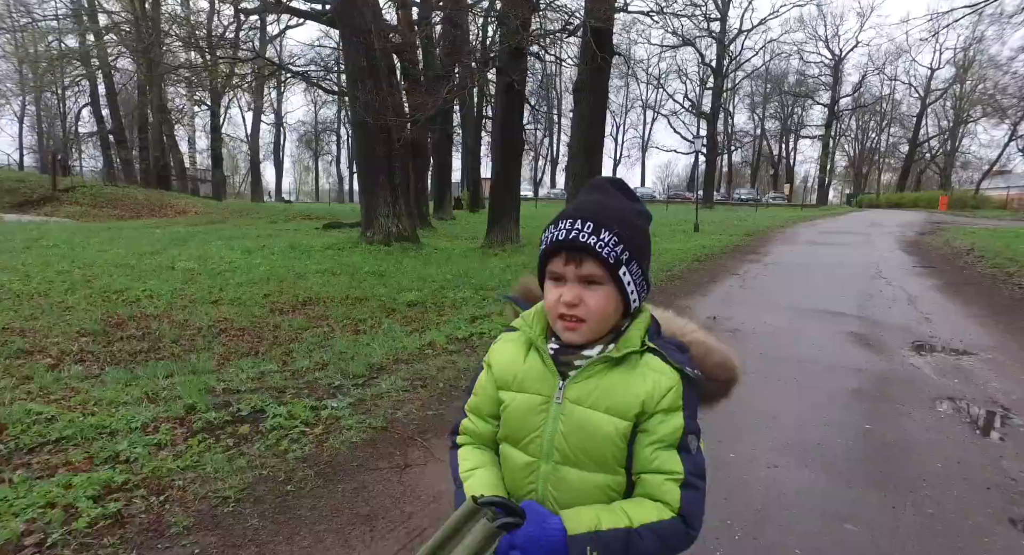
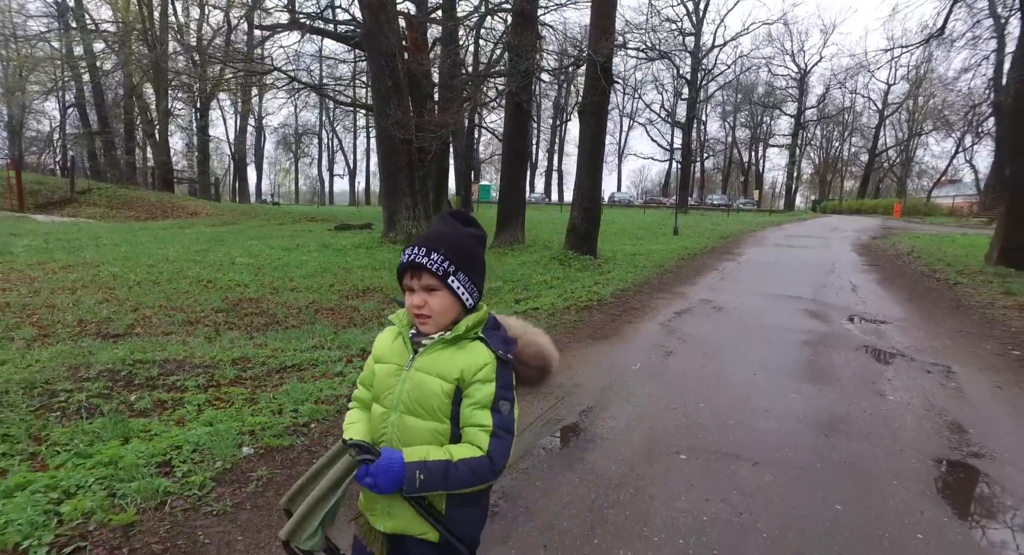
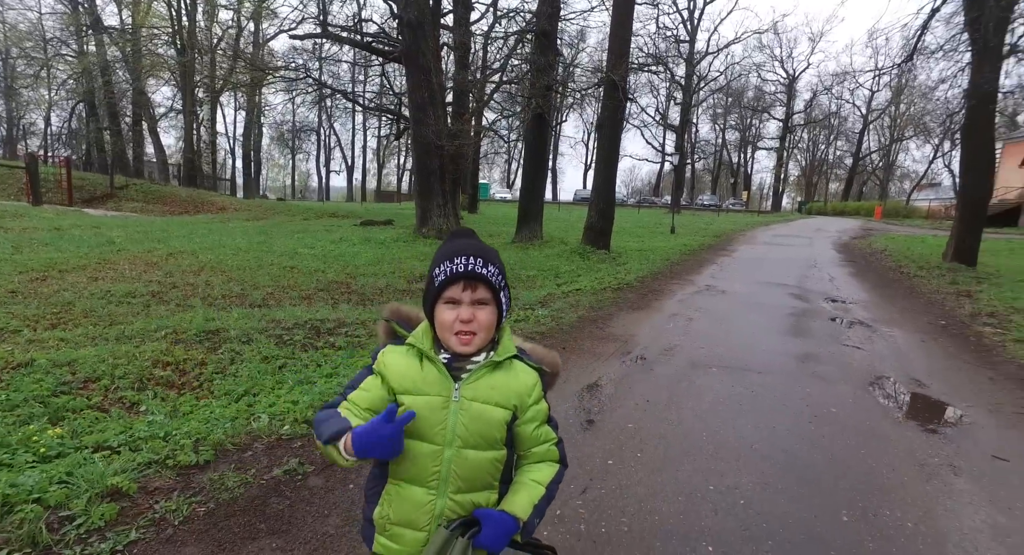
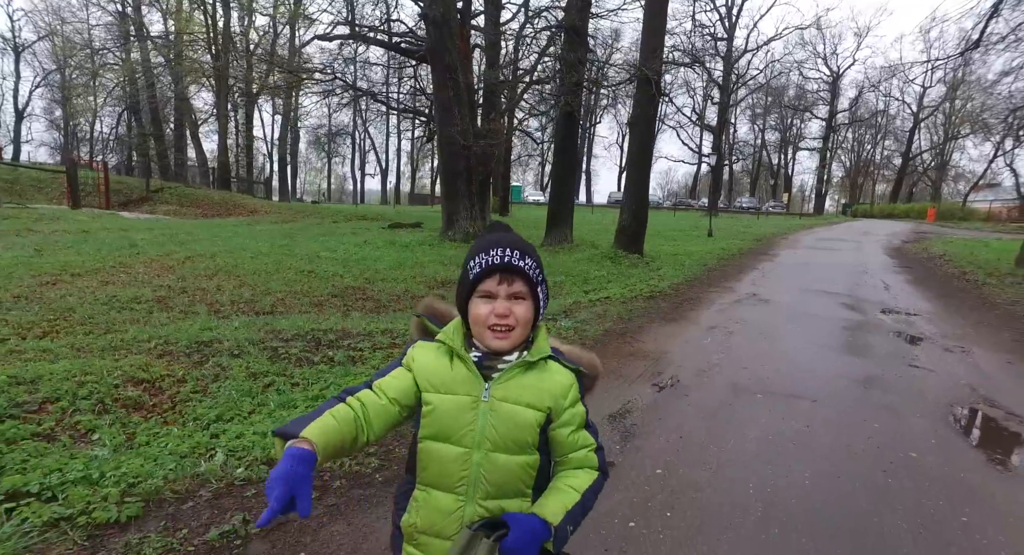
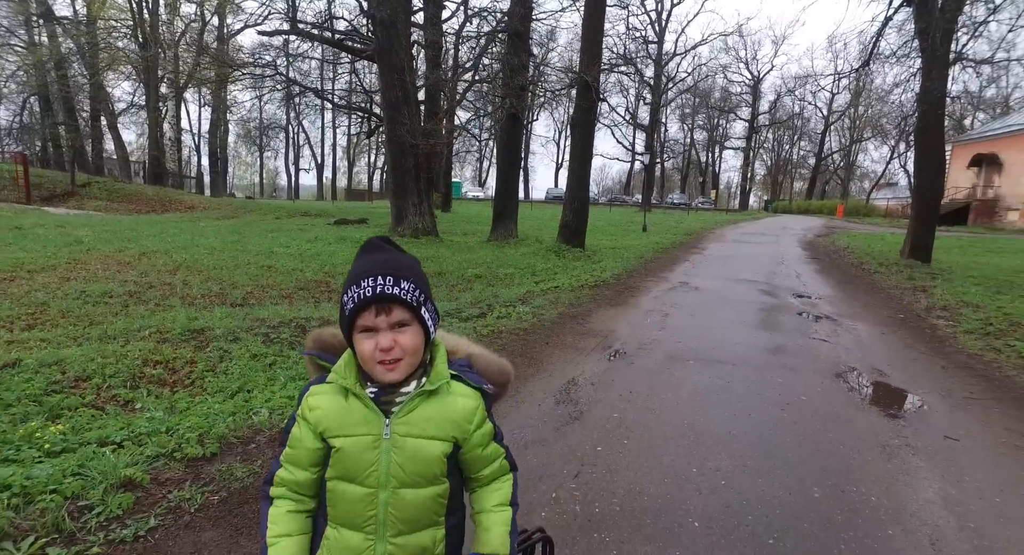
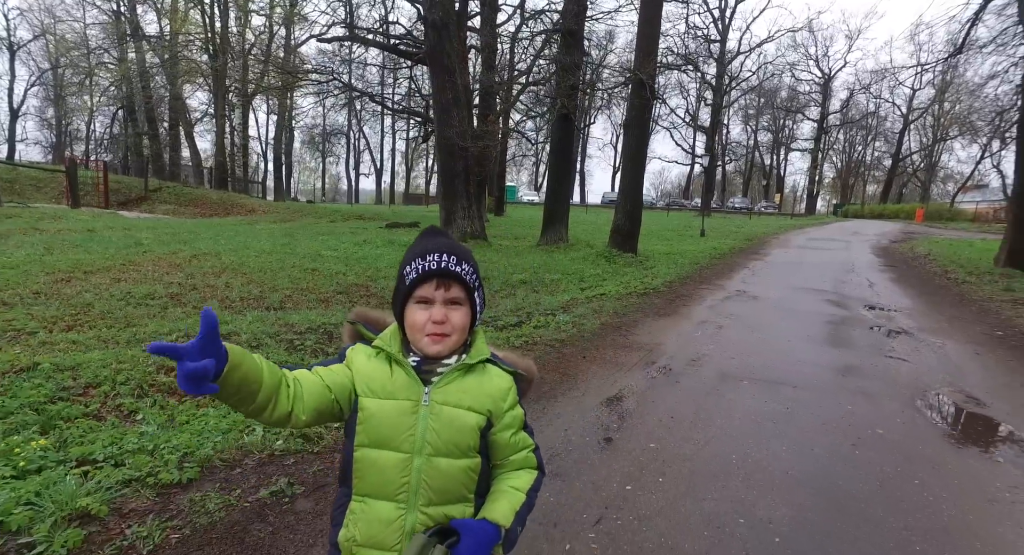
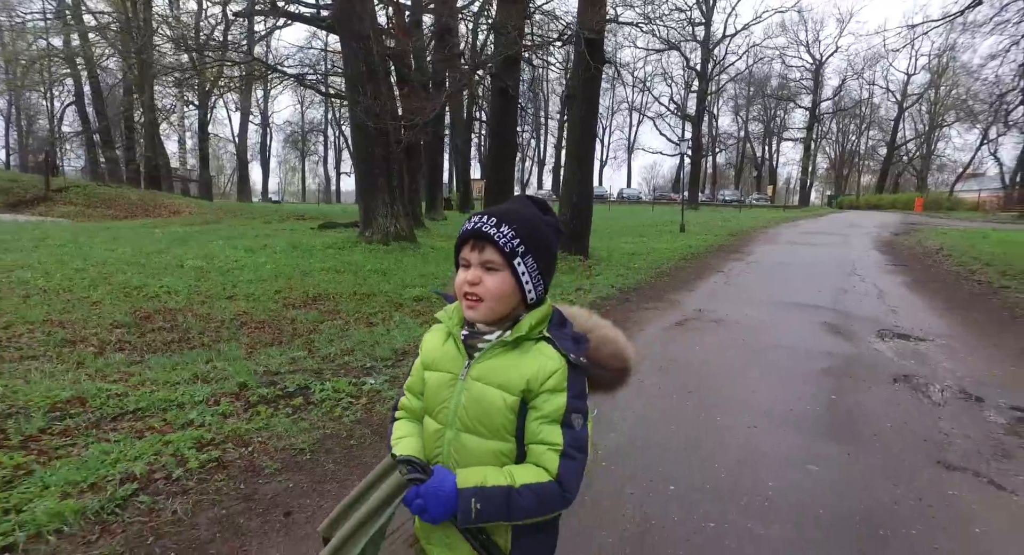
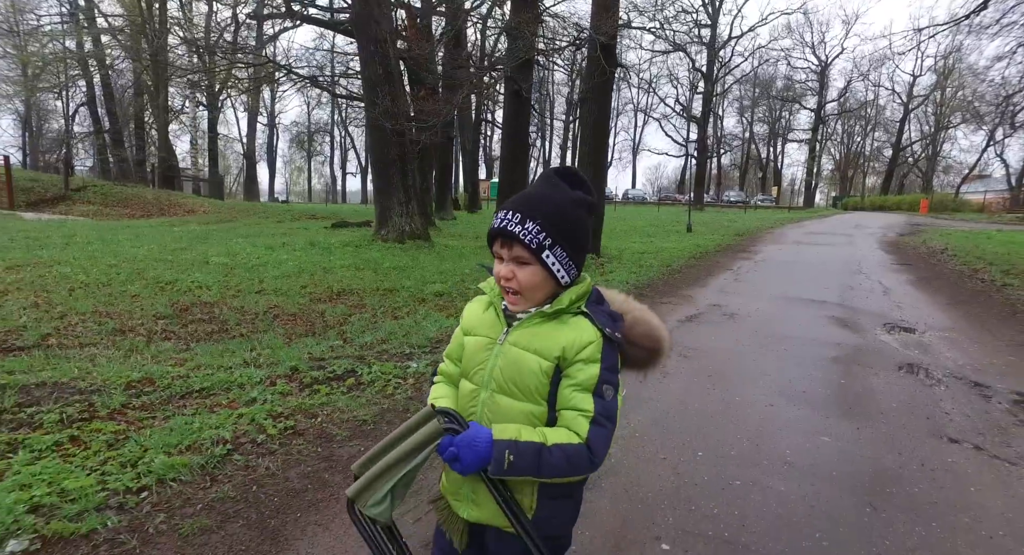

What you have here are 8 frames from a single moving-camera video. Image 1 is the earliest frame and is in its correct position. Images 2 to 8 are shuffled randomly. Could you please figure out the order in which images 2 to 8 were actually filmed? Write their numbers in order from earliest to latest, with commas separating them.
7, 8, 2, 4, 6, 3, 5
